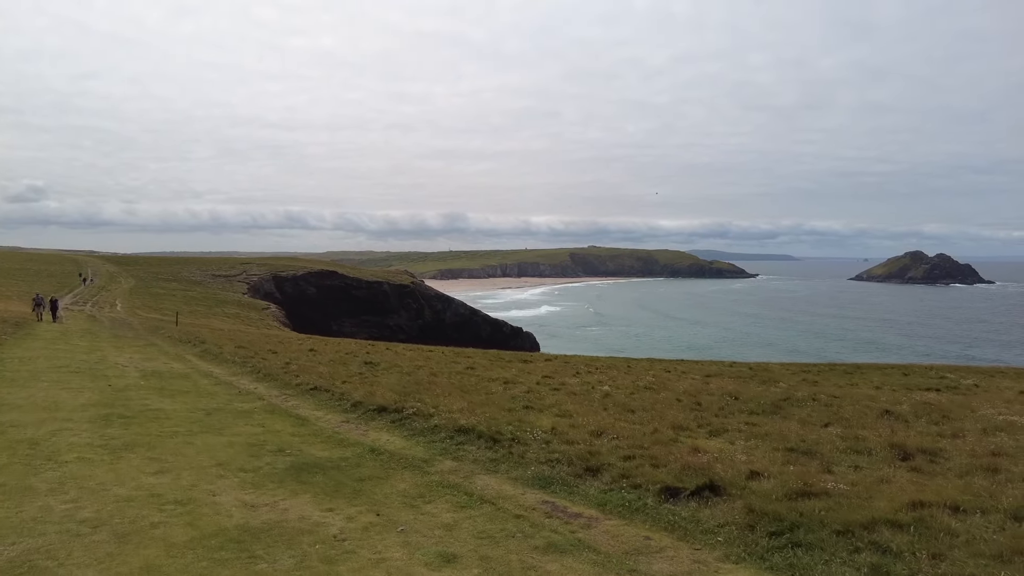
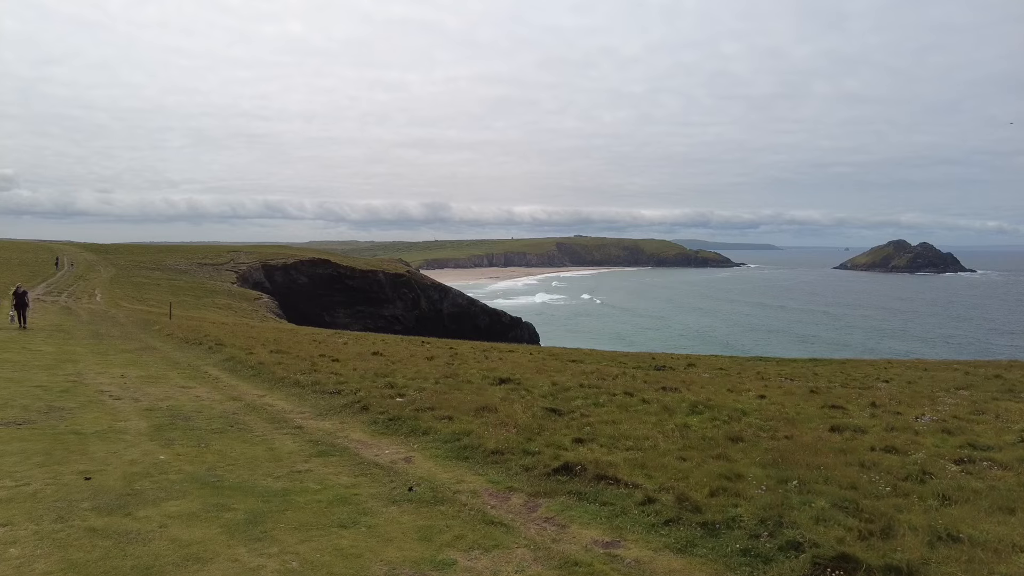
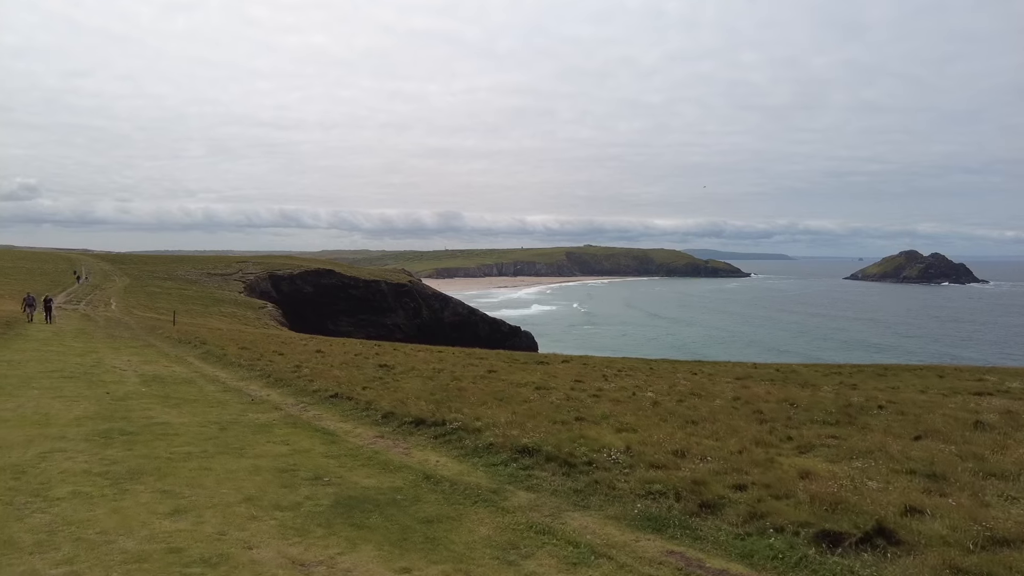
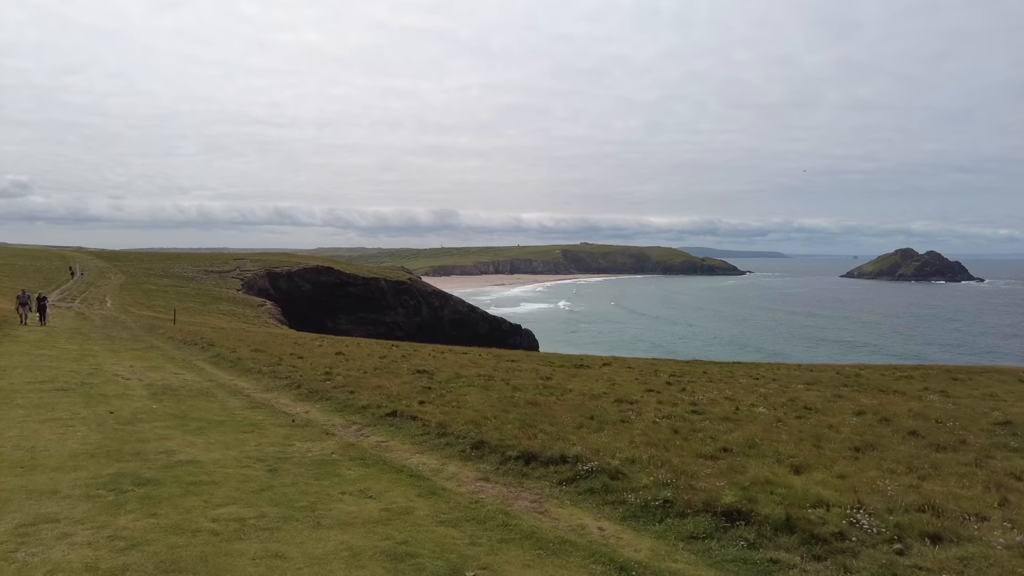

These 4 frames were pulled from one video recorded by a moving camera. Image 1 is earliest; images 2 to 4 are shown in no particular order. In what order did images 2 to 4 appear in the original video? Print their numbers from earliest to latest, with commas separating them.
3, 4, 2
